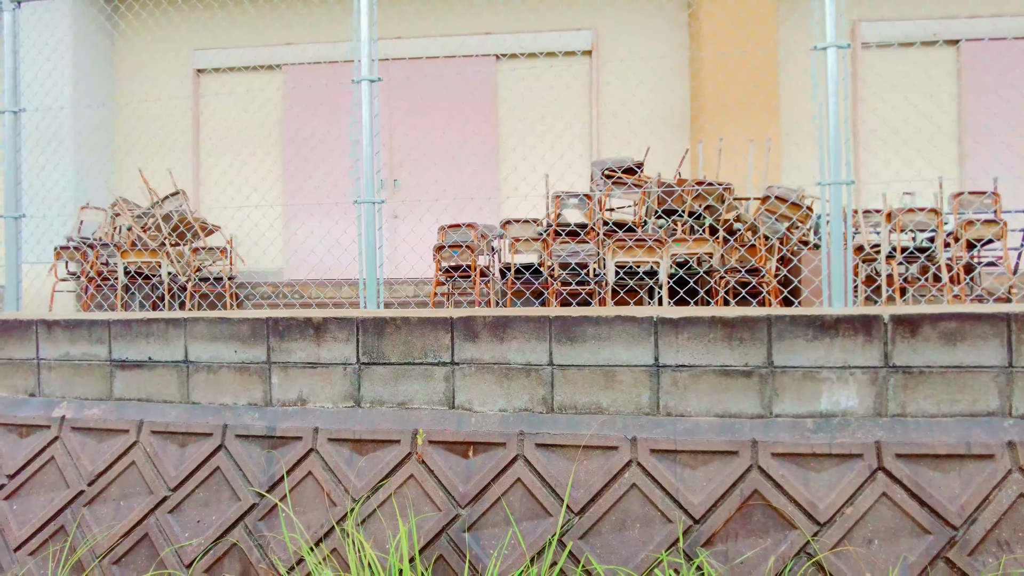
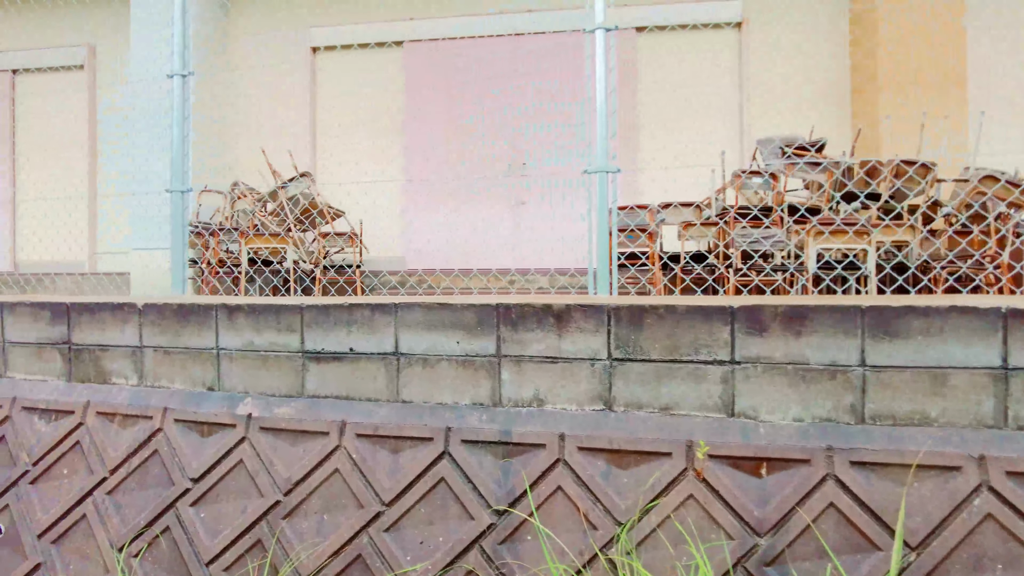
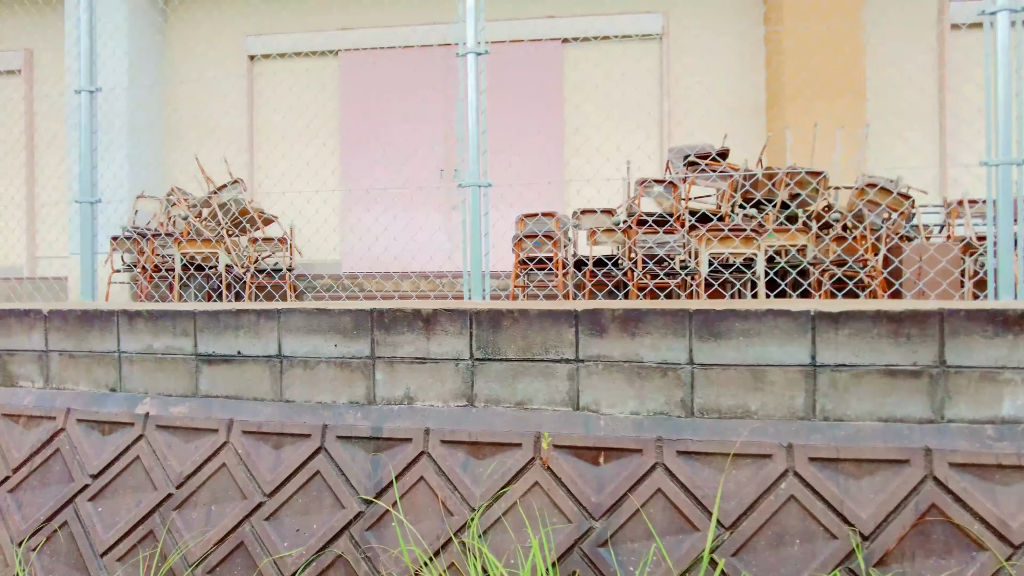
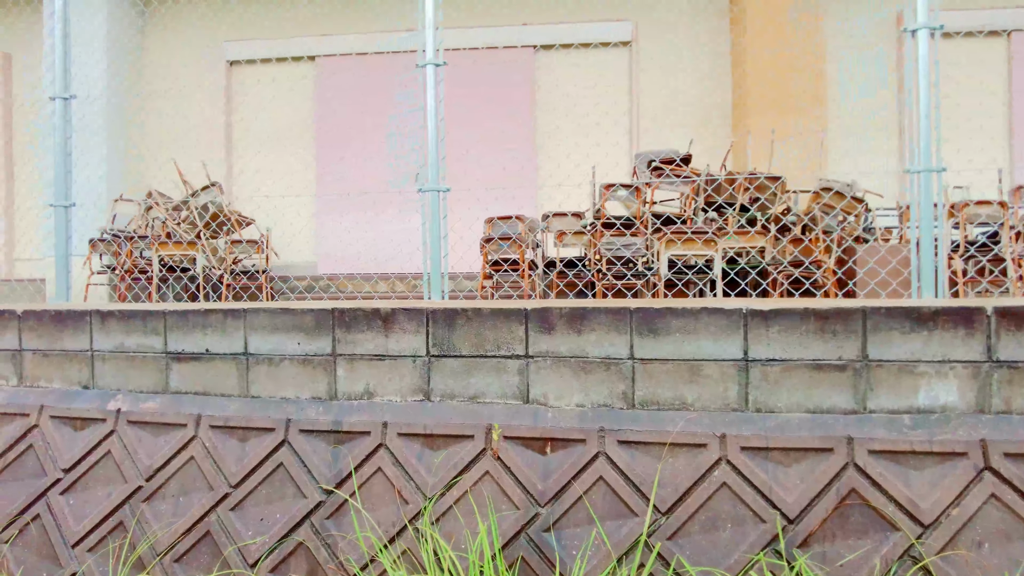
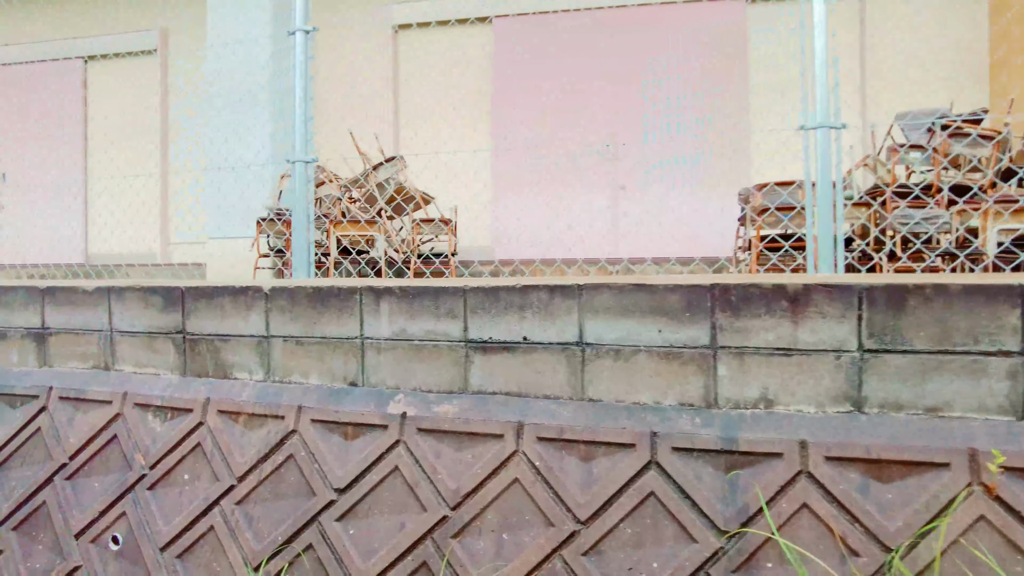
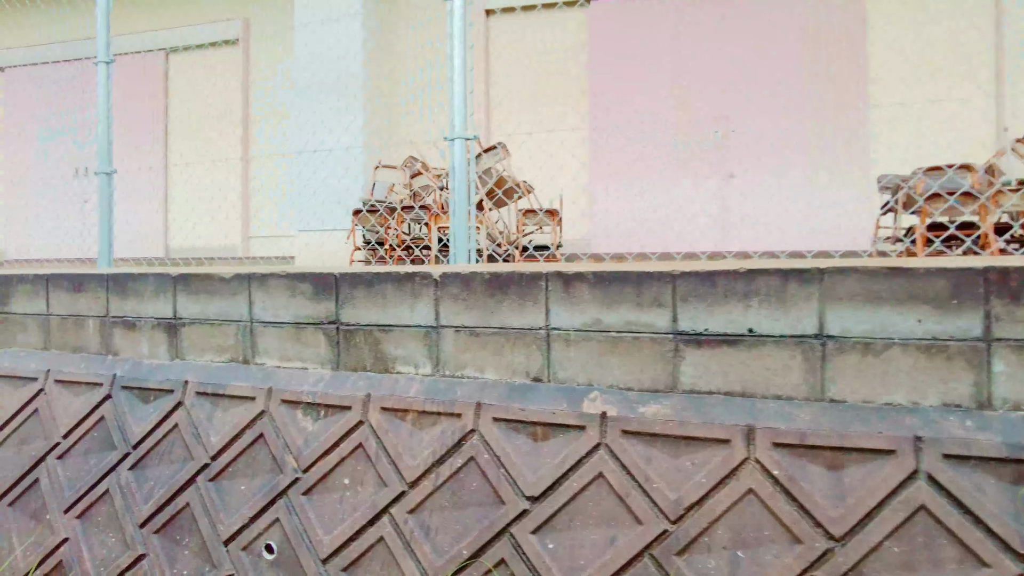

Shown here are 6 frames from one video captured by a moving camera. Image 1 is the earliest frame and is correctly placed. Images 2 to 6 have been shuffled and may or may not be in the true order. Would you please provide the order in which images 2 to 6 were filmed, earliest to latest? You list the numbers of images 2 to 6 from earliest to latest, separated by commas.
4, 3, 2, 5, 6
